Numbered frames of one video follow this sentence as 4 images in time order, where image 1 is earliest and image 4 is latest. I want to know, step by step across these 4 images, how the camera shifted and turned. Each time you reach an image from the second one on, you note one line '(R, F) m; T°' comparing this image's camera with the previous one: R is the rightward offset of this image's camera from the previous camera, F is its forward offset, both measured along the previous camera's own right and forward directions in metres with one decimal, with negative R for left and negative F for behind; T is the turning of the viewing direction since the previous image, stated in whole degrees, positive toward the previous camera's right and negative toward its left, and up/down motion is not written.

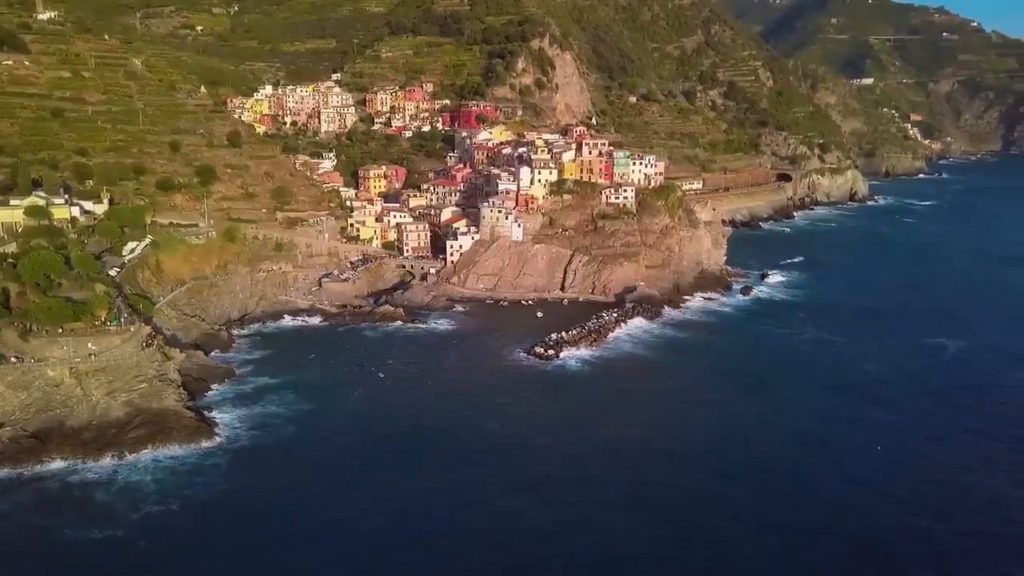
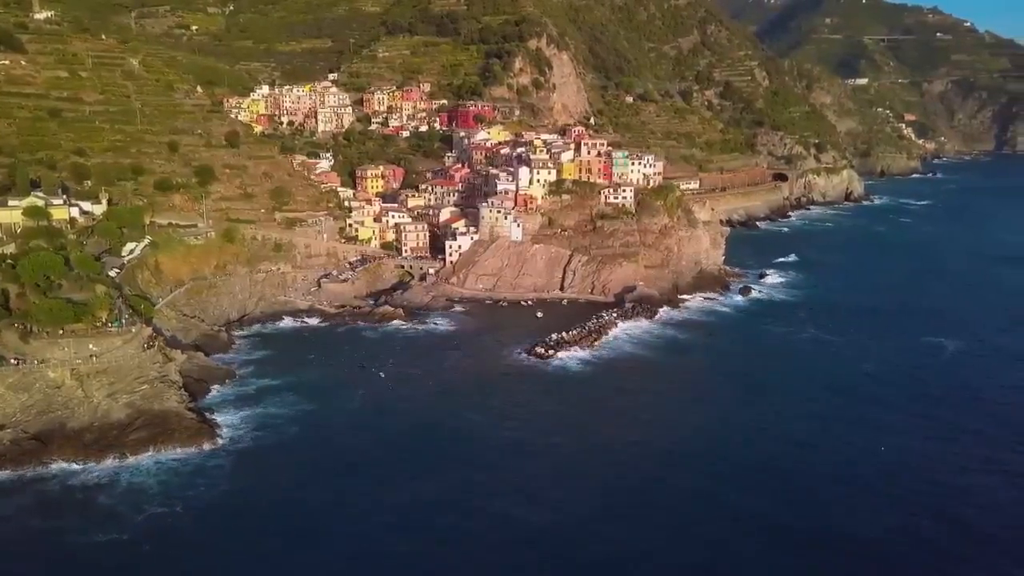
(-0.3, 0.0) m; 0°
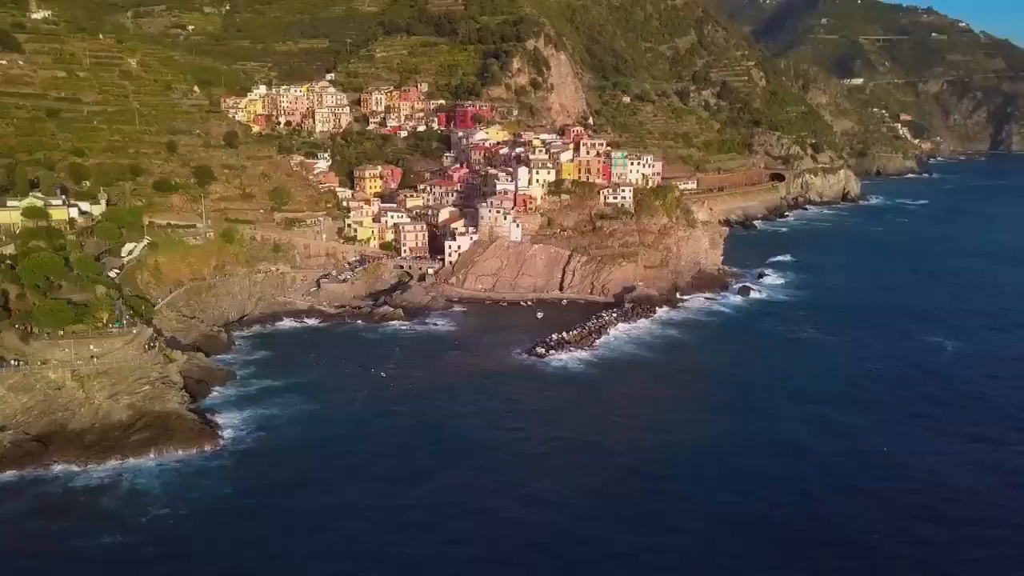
(-0.3, 0.0) m; 0°
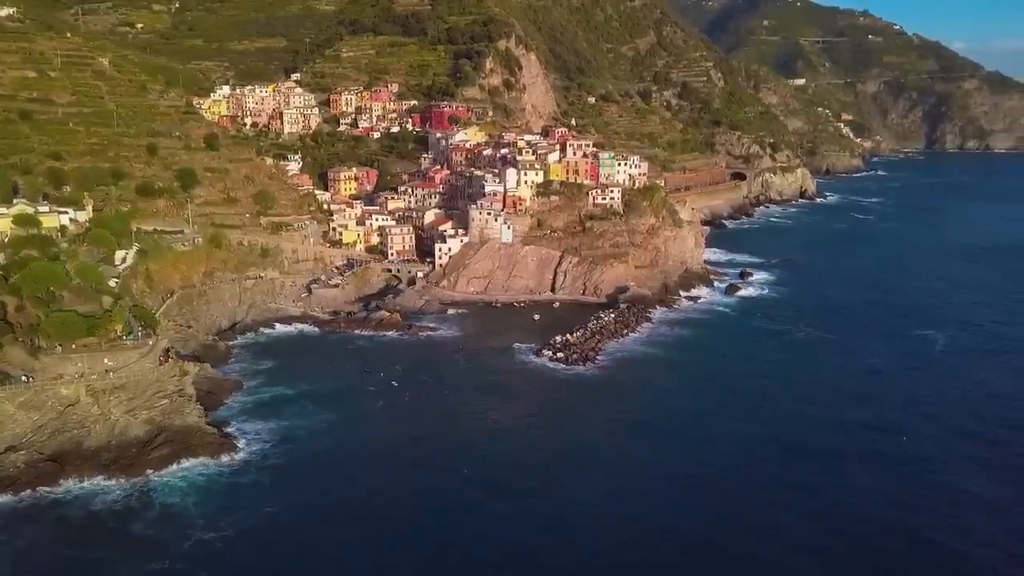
(-3.3, +0.4) m; +5°
